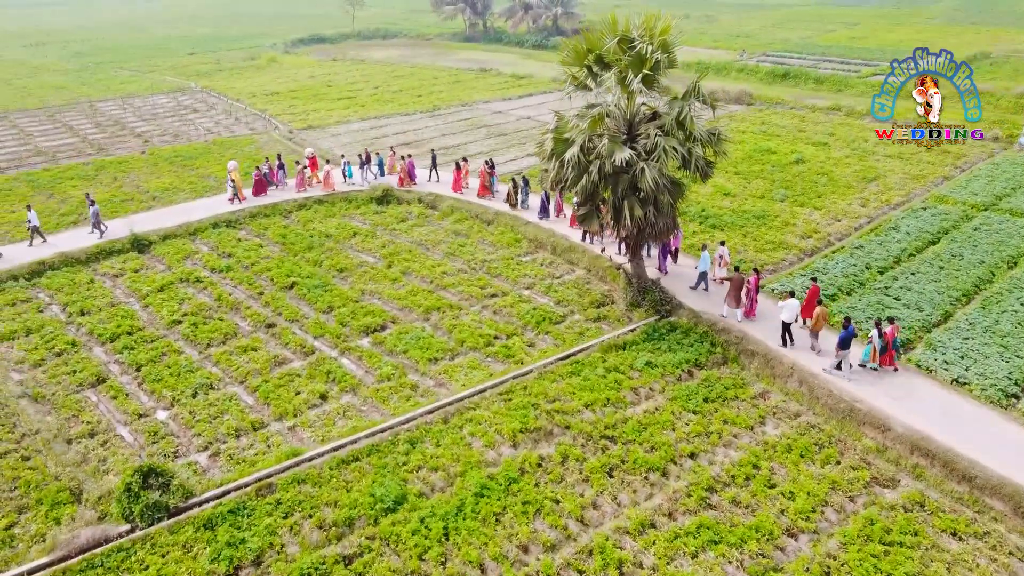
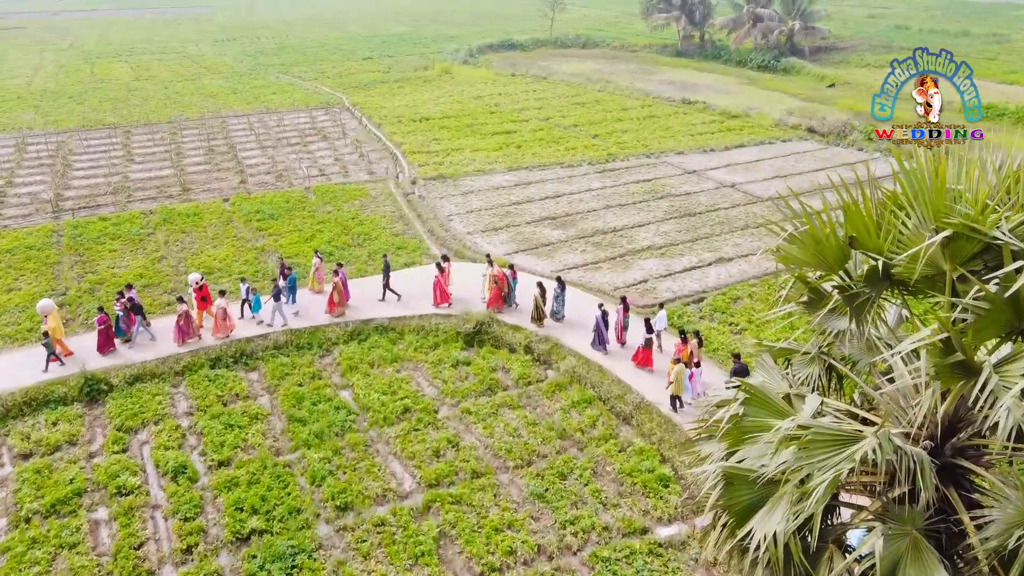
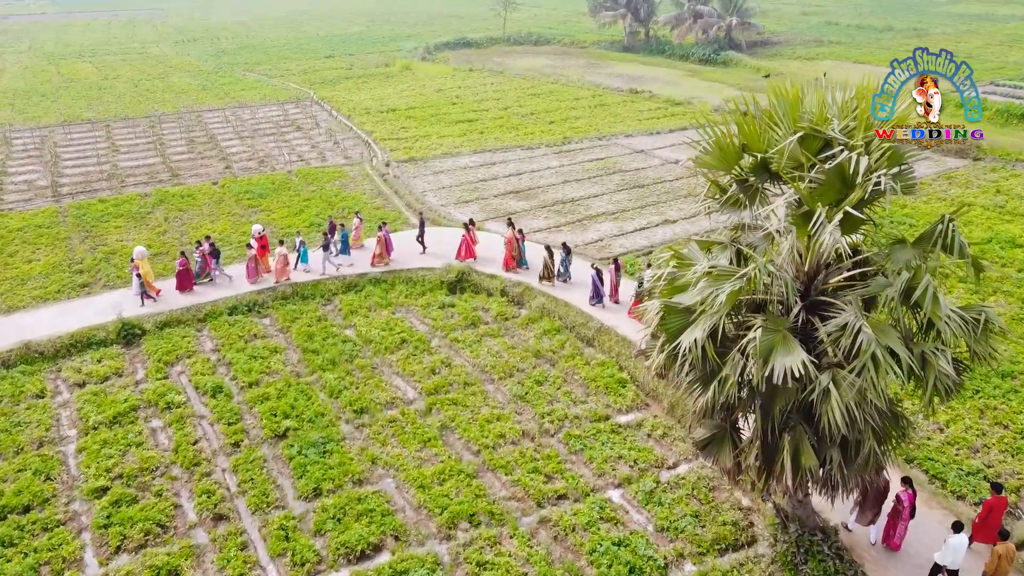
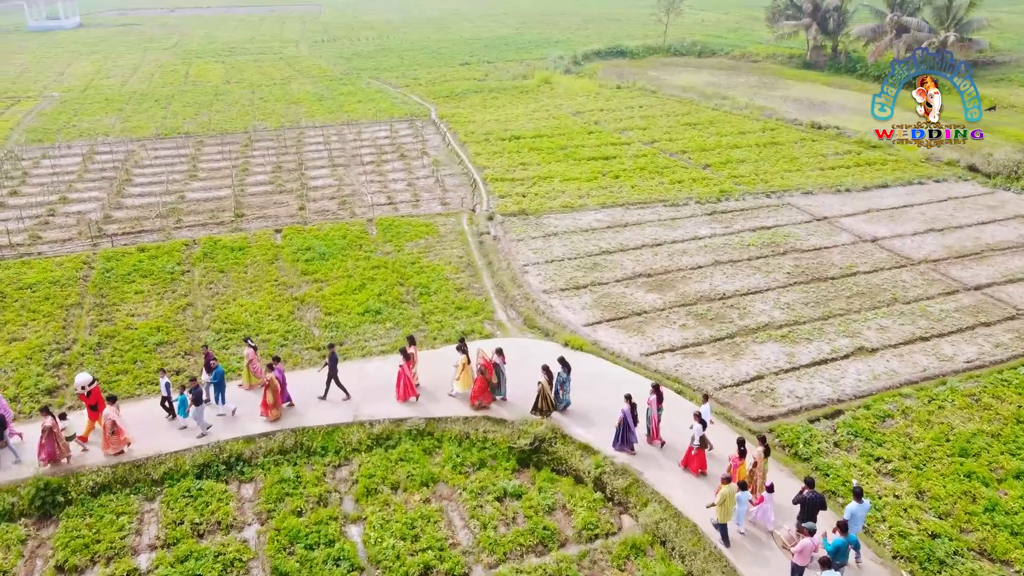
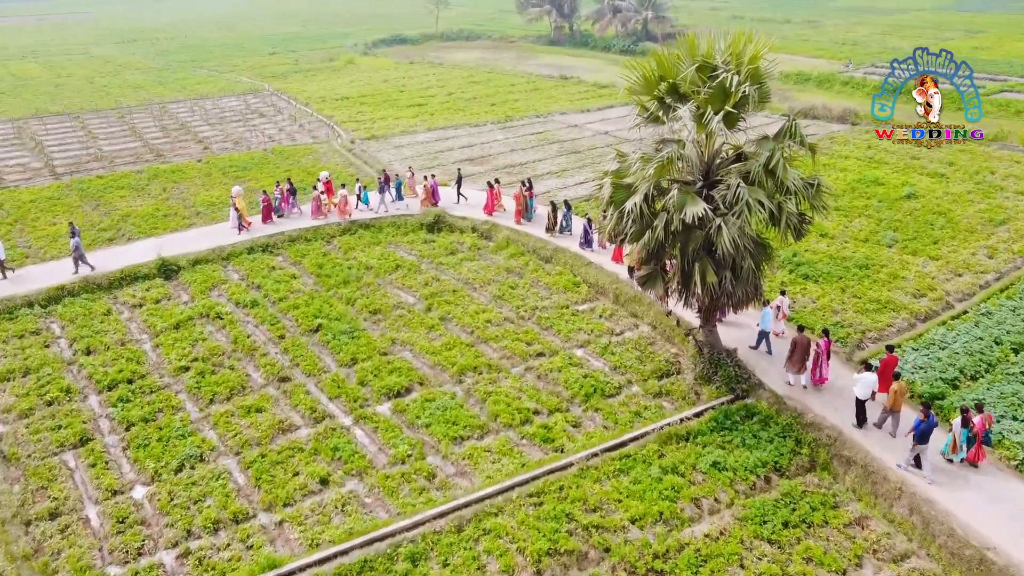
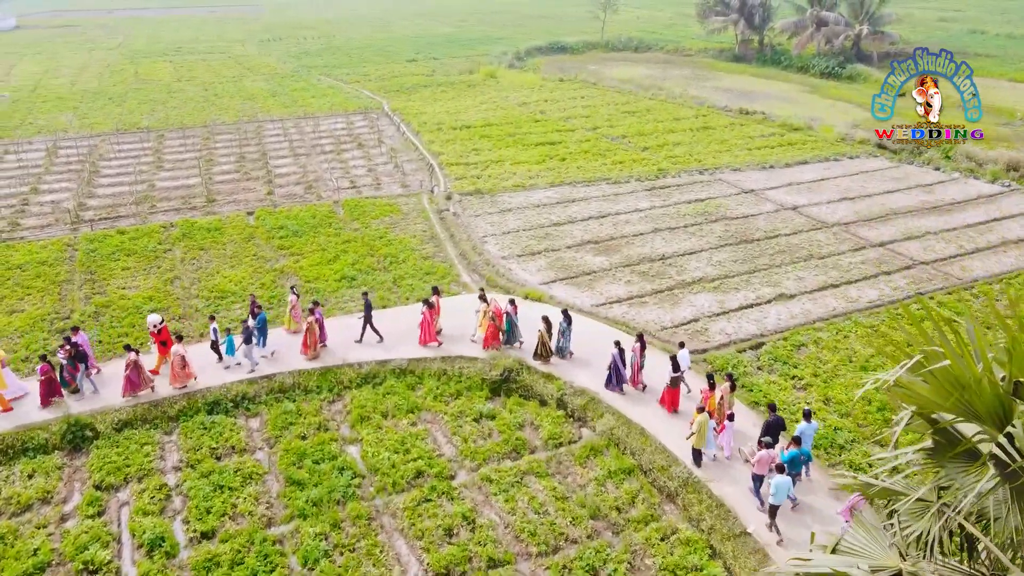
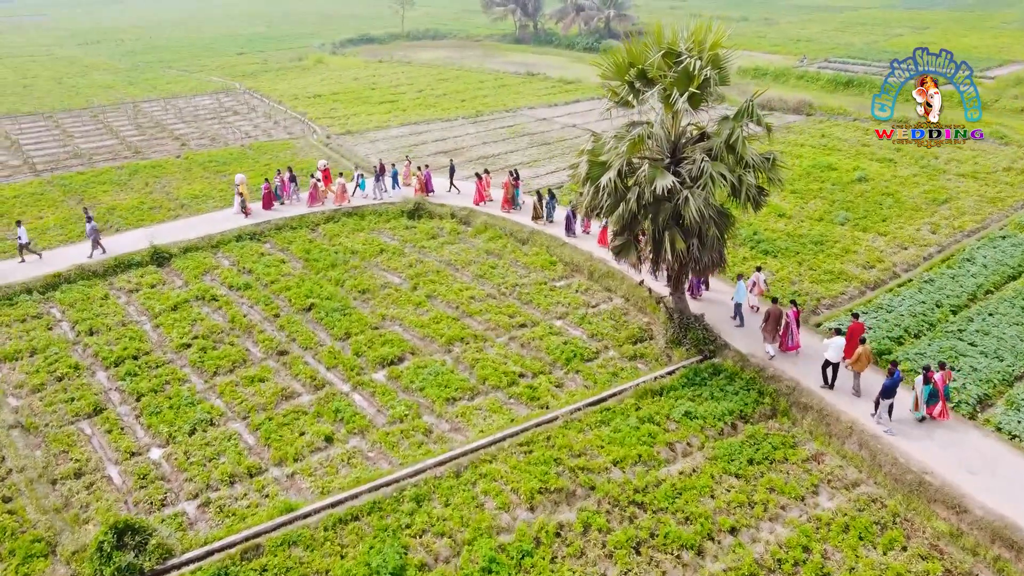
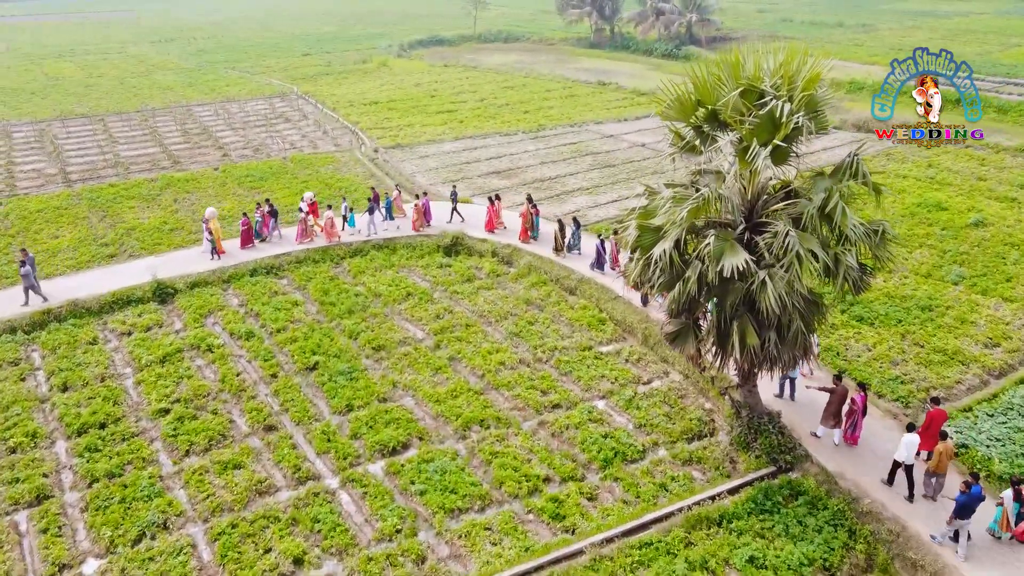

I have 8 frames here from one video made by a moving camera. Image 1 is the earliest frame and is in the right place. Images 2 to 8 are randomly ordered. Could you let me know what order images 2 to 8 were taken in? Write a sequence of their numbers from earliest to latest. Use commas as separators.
7, 5, 8, 3, 2, 6, 4
